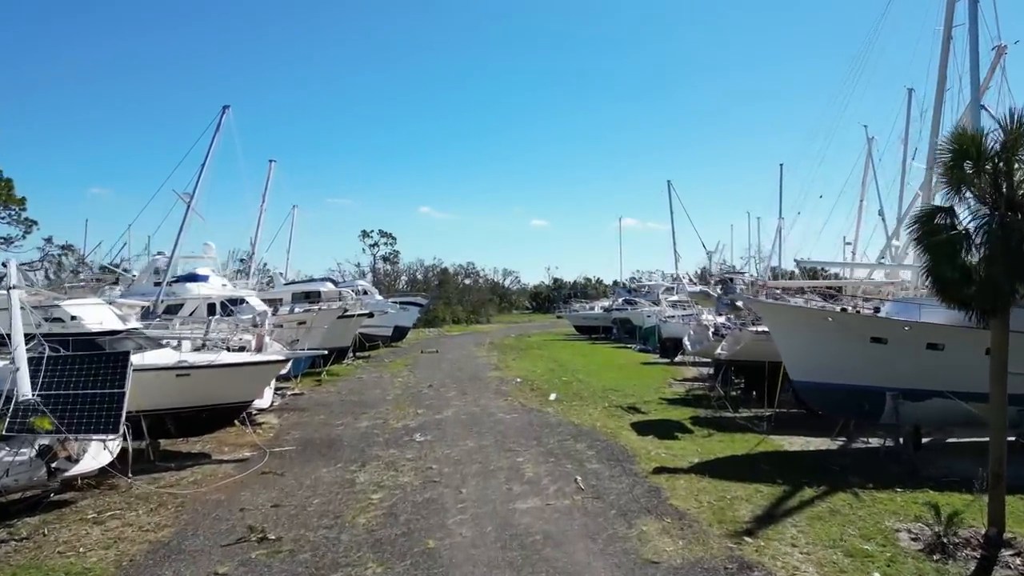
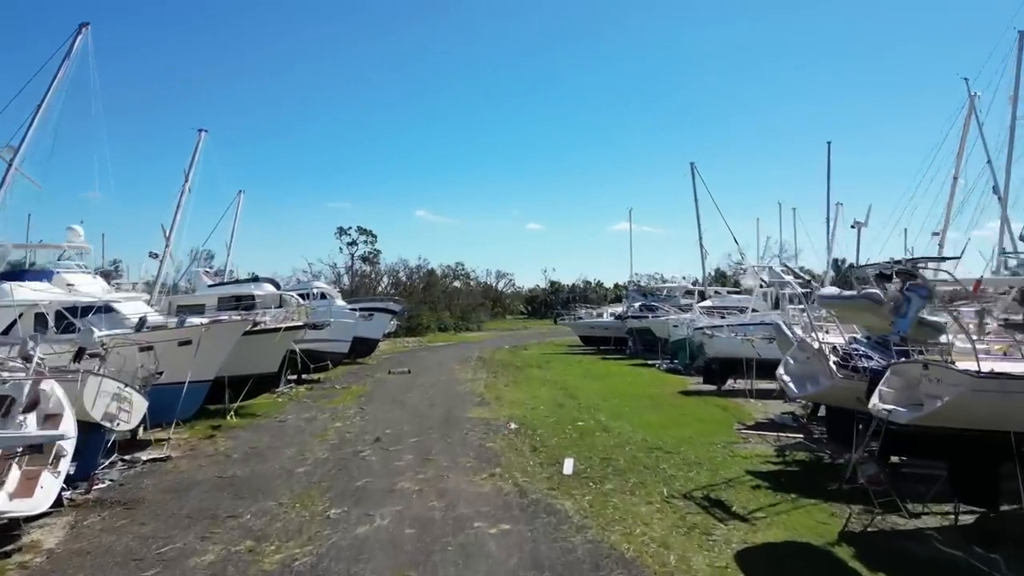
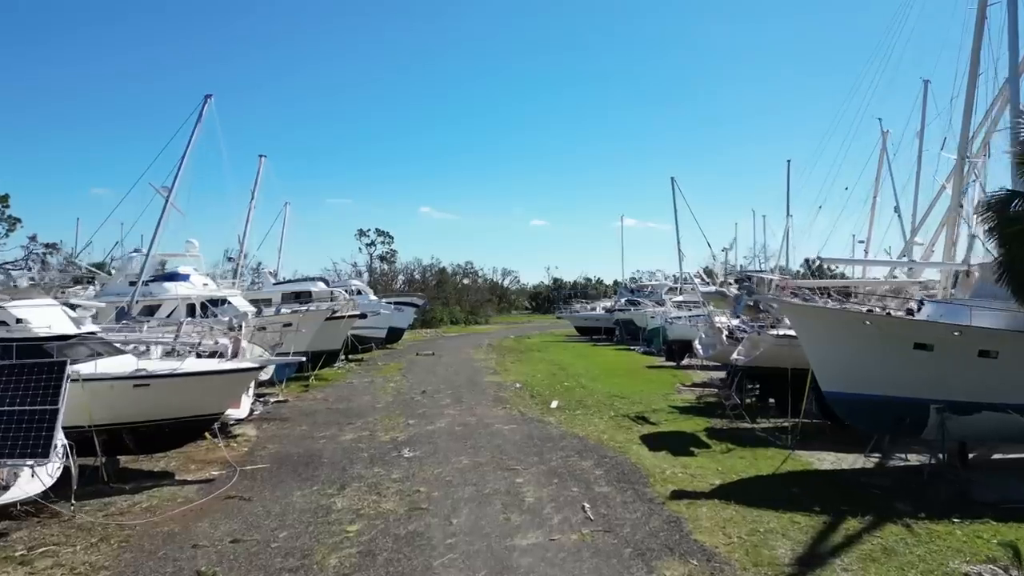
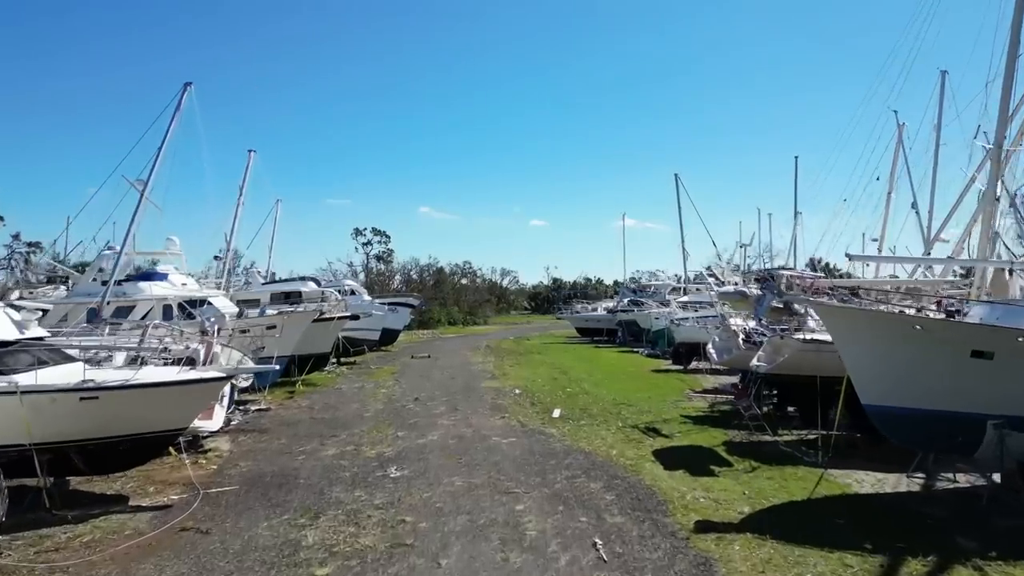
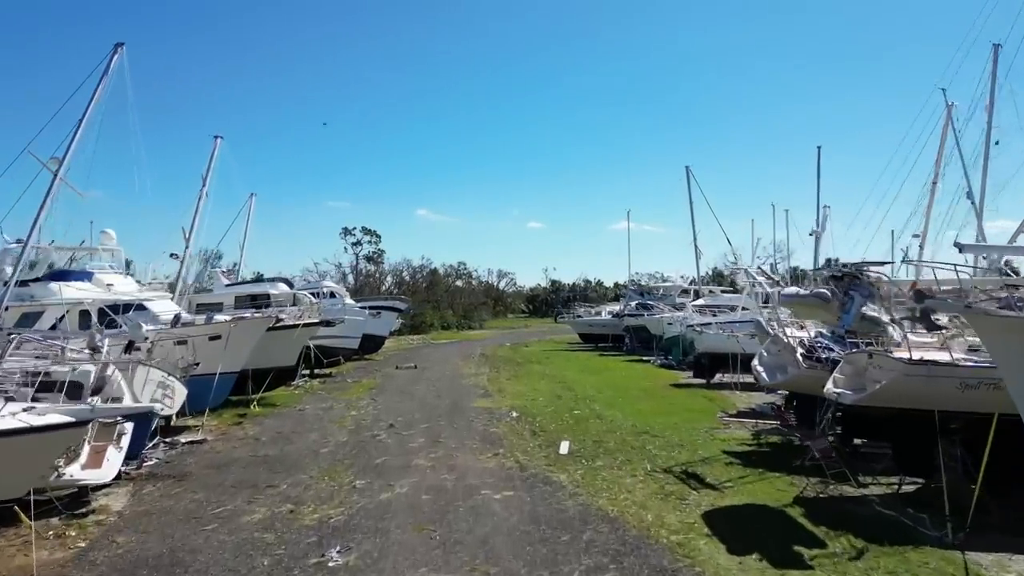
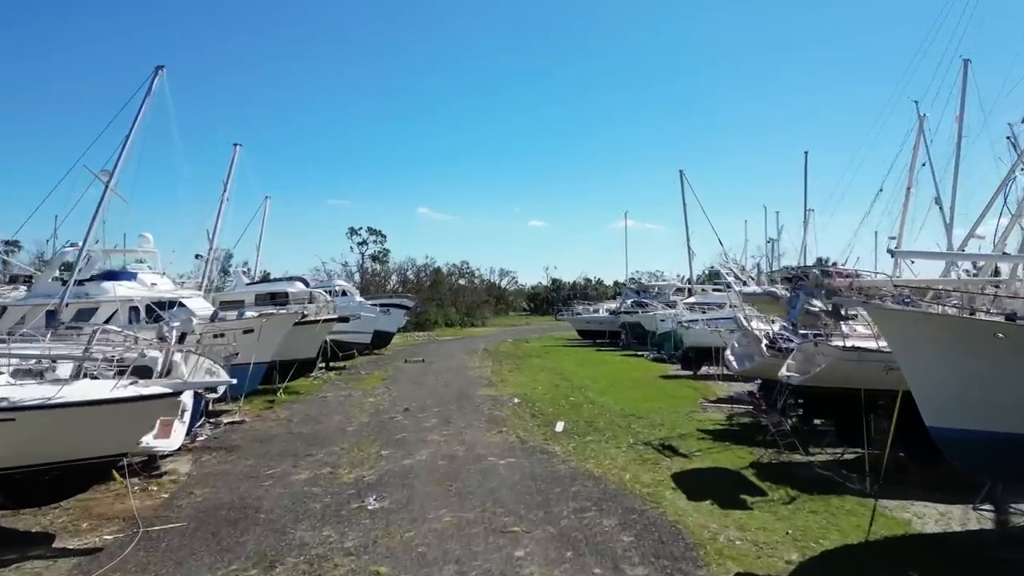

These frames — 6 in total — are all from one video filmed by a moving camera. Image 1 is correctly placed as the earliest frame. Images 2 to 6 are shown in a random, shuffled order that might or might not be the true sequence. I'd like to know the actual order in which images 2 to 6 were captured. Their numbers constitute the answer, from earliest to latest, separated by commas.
3, 4, 6, 5, 2
